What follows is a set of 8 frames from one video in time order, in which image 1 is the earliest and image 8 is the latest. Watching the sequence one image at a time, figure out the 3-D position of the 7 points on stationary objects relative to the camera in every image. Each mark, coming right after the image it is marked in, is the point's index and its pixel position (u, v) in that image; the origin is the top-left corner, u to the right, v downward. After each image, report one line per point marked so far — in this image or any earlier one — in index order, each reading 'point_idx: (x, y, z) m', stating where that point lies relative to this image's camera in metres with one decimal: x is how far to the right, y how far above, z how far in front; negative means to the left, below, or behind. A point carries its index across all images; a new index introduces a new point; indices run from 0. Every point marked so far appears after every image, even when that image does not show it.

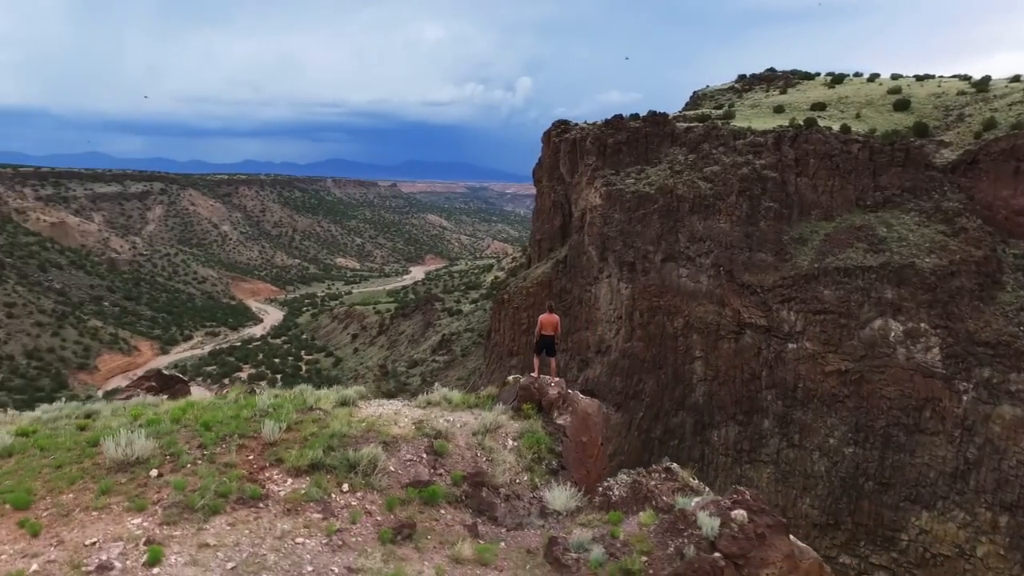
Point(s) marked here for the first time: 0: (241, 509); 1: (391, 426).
0: (-2.6, -2.1, +6.0) m
1: (-1.8, -1.9, +8.8) m
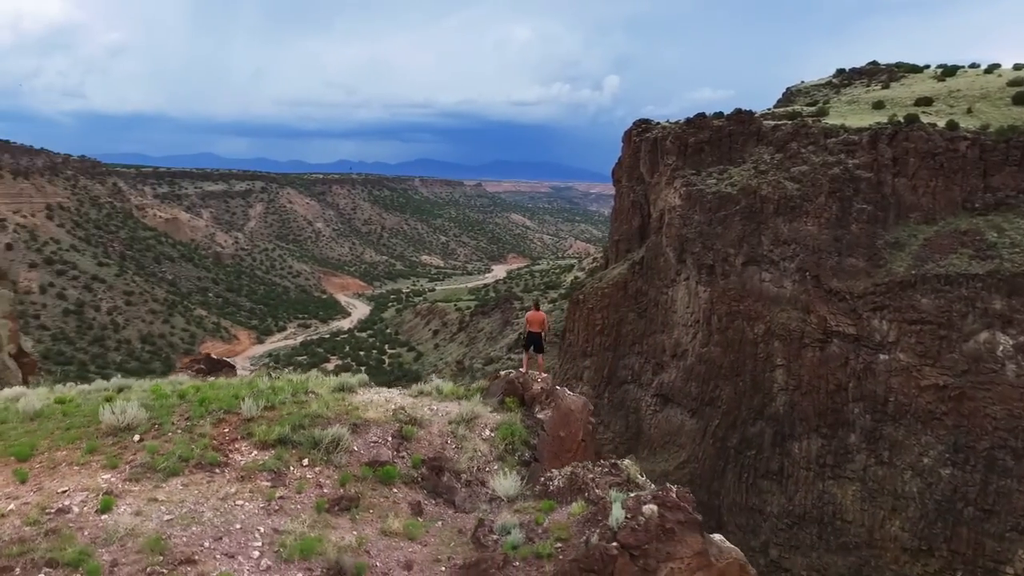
0: (-3.4, -2.0, +6.8) m
1: (-2.3, -1.8, +9.5) m
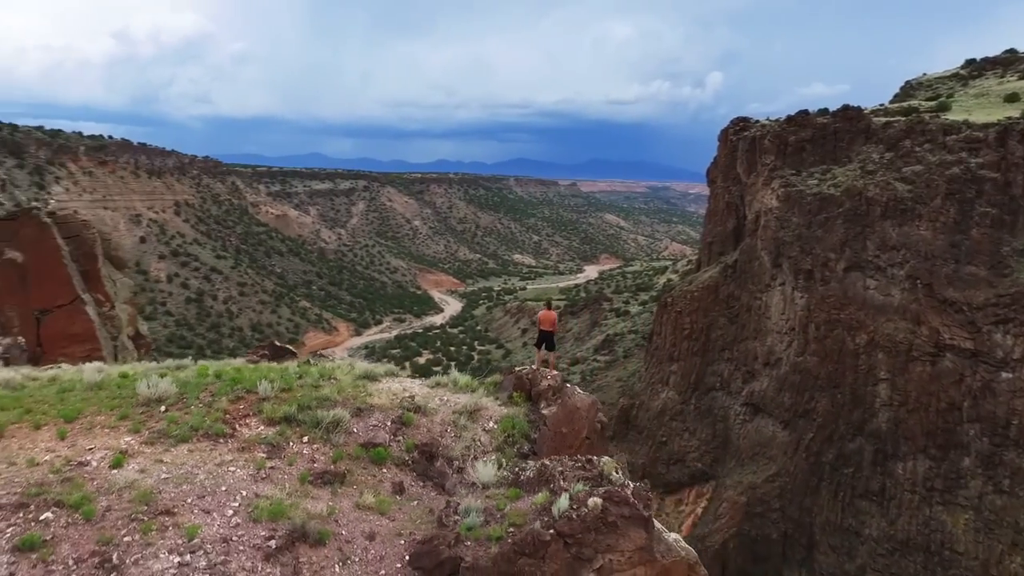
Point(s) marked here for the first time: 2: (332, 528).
0: (-3.8, -1.9, +7.8) m
1: (-2.3, -1.7, +10.3) m
2: (-1.9, -2.6, +6.8) m
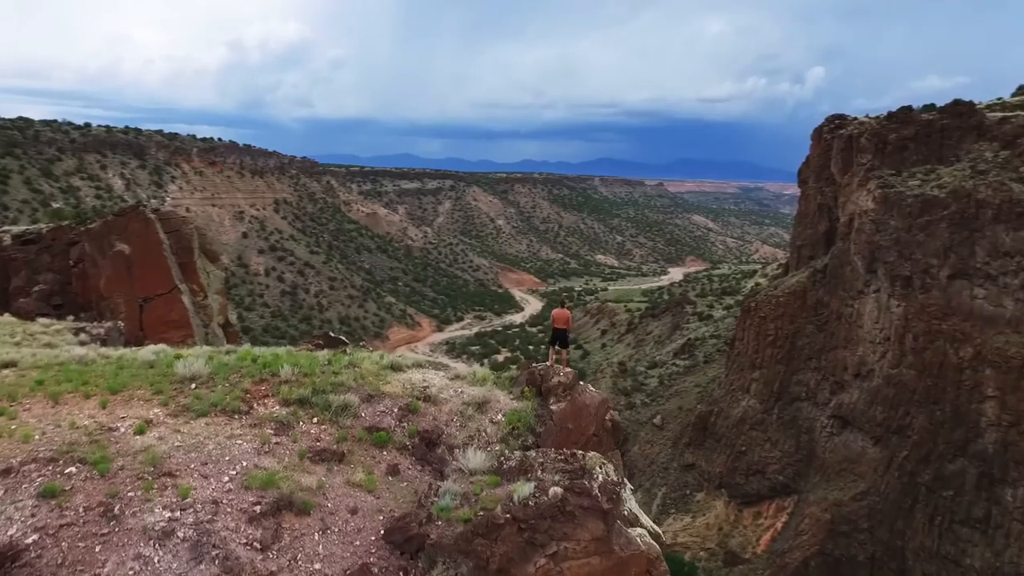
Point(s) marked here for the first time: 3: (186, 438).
0: (-4.0, -1.7, +8.6) m
1: (-2.2, -1.6, +11.0) m
2: (-2.3, -2.5, +7.5) m
3: (-4.0, -1.8, +7.9) m
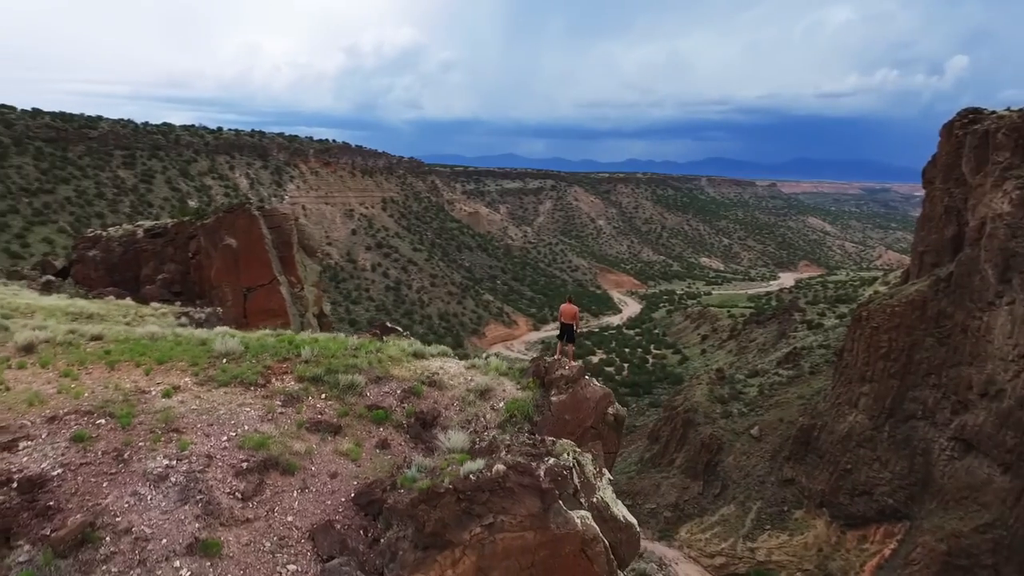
0: (-4.3, -1.5, +9.9) m
1: (-2.1, -1.5, +11.9) m
2: (-2.8, -2.3, +8.5) m
3: (-4.4, -1.6, +9.1) m
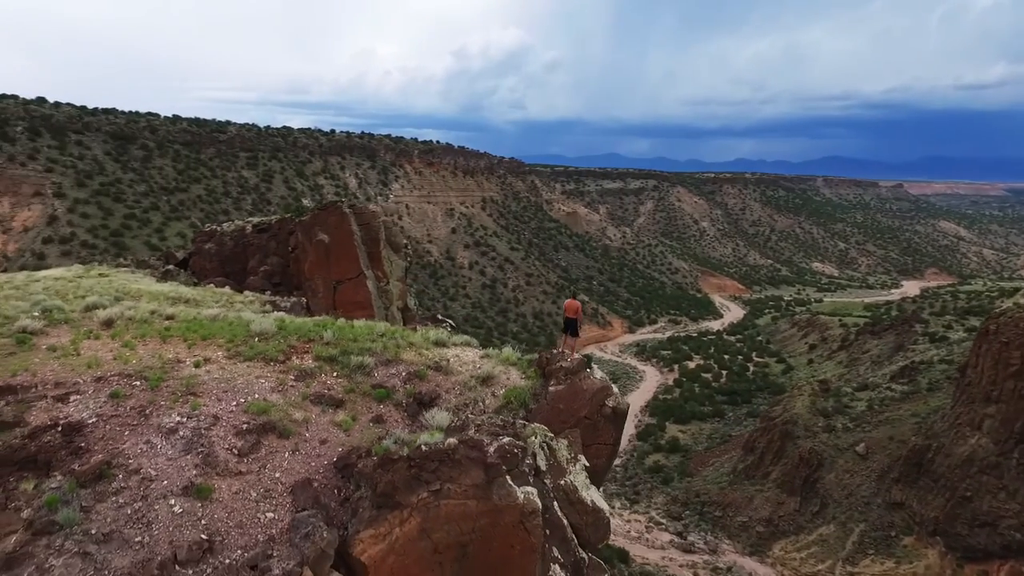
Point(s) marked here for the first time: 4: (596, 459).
0: (-4.5, -1.3, +11.2) m
1: (-2.0, -1.3, +12.9) m
2: (-3.2, -2.1, +9.6) m
3: (-4.7, -1.4, +10.5) m
4: (+1.6, -3.2, +11.9) m
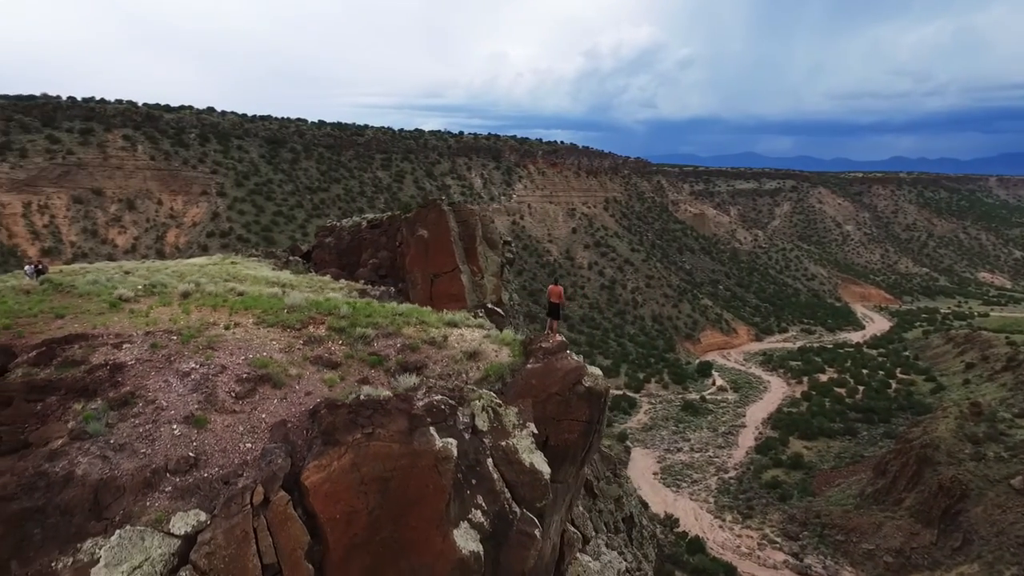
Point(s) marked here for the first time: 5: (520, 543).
0: (-4.9, -0.8, +13.4) m
1: (-2.2, -0.9, +14.5) m
2: (-4.0, -1.7, +11.6) m
3: (-5.3, -0.9, +12.7) m
4: (+1.1, -3.0, +12.9) m
5: (+0.2, -4.0, +10.1) m
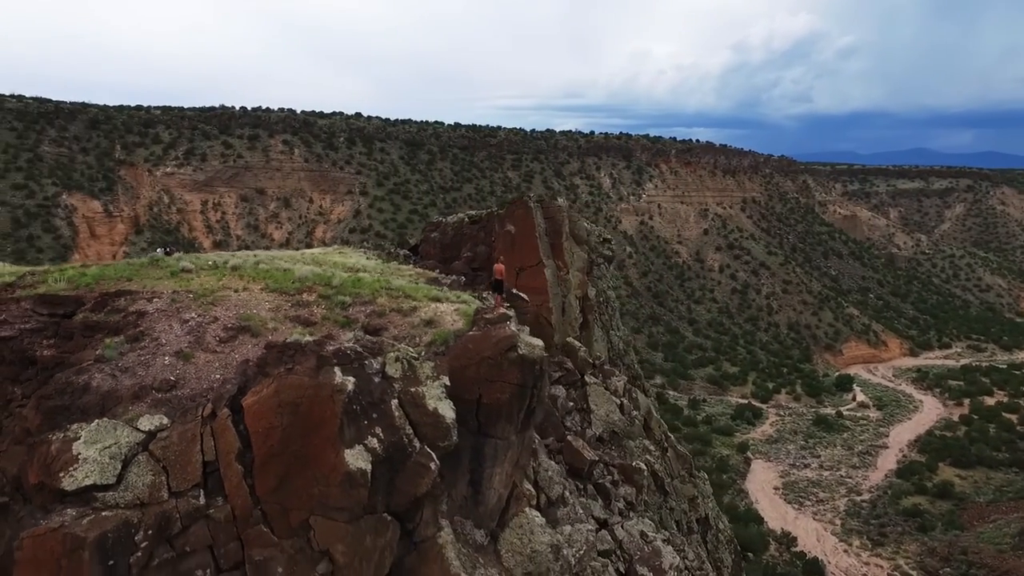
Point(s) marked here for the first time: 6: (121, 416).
0: (-6.1, -0.1, +16.4) m
1: (-3.2, -0.3, +17.0) m
2: (-5.6, -1.0, +14.5) m
3: (-6.6, -0.2, +15.9) m
4: (-0.3, -2.4, +14.7) m
5: (-1.9, -3.5, +12.1) m
6: (-7.4, -2.4, +12.1) m
